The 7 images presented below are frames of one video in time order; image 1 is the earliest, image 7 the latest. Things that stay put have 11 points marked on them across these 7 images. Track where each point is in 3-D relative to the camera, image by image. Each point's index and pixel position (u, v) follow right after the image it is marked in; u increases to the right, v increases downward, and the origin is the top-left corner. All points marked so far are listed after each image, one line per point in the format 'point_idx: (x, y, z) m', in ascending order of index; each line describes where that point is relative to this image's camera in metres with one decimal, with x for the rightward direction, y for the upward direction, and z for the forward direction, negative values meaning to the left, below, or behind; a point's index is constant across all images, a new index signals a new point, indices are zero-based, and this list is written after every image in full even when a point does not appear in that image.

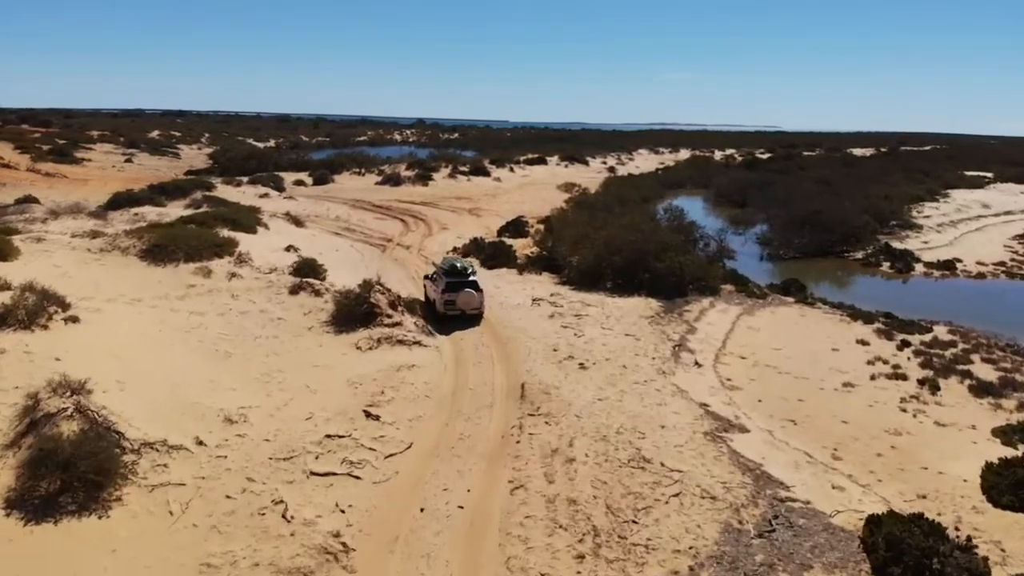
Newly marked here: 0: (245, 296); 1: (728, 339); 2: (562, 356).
0: (-5.6, -0.2, +17.1) m
1: (+4.8, -1.2, +18.3) m
2: (+0.9, -1.3, +15.3) m
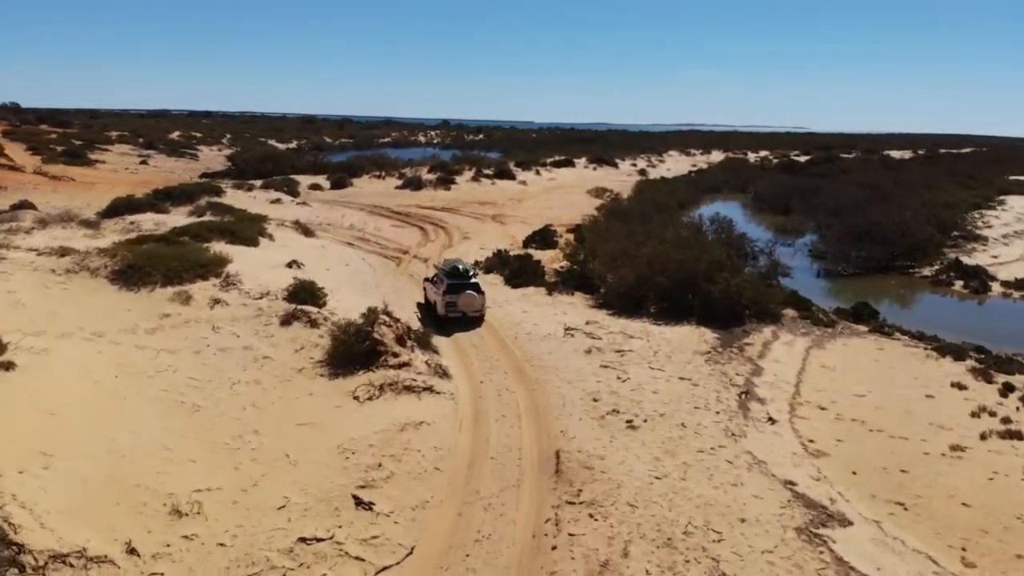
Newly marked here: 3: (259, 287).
0: (-5.0, -0.7, +14.5) m
1: (+5.4, -1.8, +15.4) m
2: (+1.4, -1.9, +12.5) m
3: (-5.1, 0.0, +16.5) m
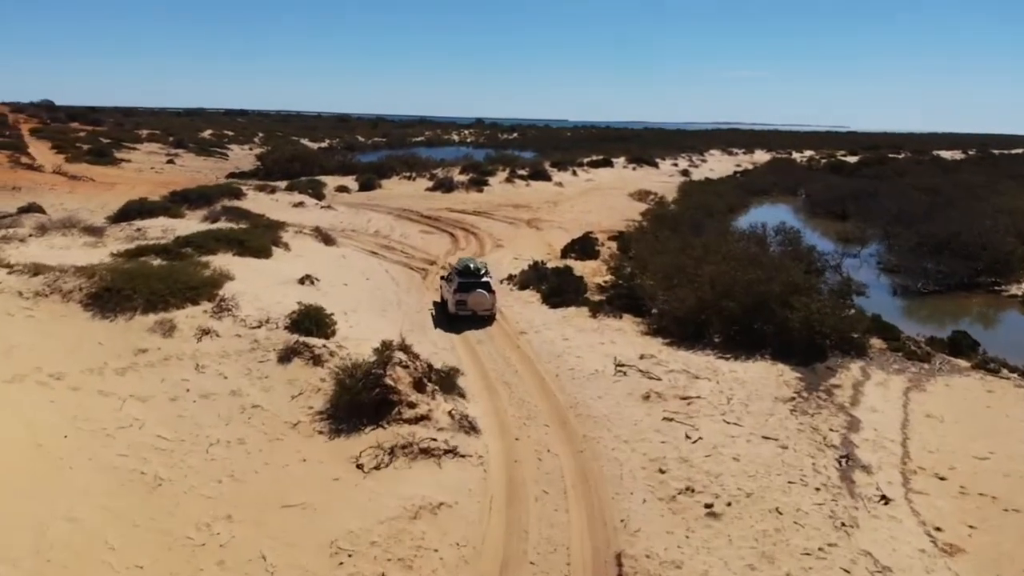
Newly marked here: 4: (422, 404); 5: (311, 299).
0: (-4.4, -1.2, +12.1) m
1: (+6.0, -2.3, +12.6) m
2: (+2.0, -2.4, +9.9) m
3: (-4.4, -0.4, +14.1) m
4: (-1.2, -1.6, +11.2) m
5: (-4.3, -0.2, +17.6) m
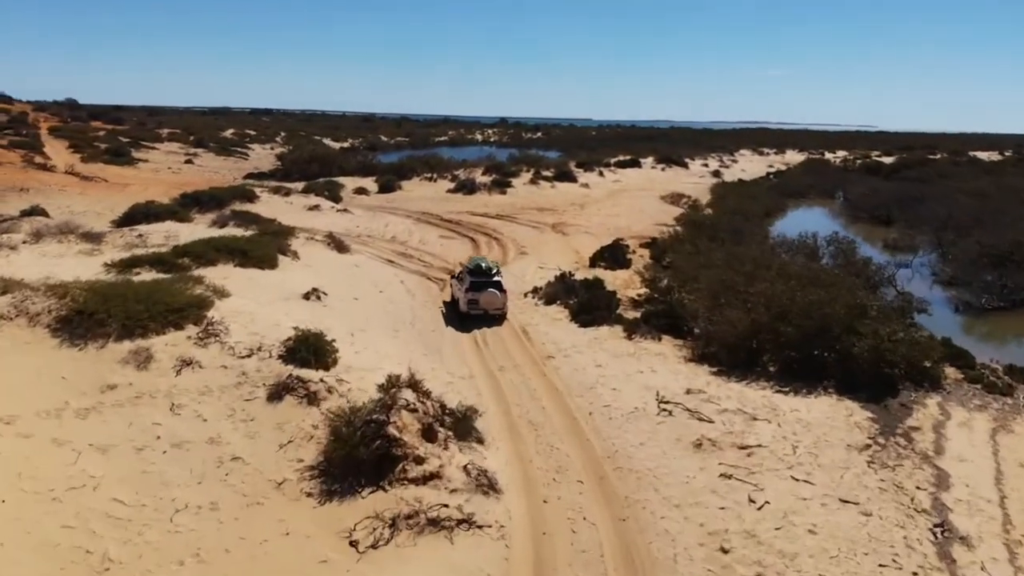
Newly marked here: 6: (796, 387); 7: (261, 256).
0: (-4.1, -1.5, +10.4) m
1: (+6.4, -2.7, +10.6) m
2: (+2.2, -2.8, +8.0) m
3: (-4.0, -0.8, +12.4) m
4: (-0.9, -1.9, +9.4) m
5: (-3.8, -0.5, +15.9) m
6: (+4.8, -1.7, +13.8) m
7: (-5.9, +0.7, +19.4) m
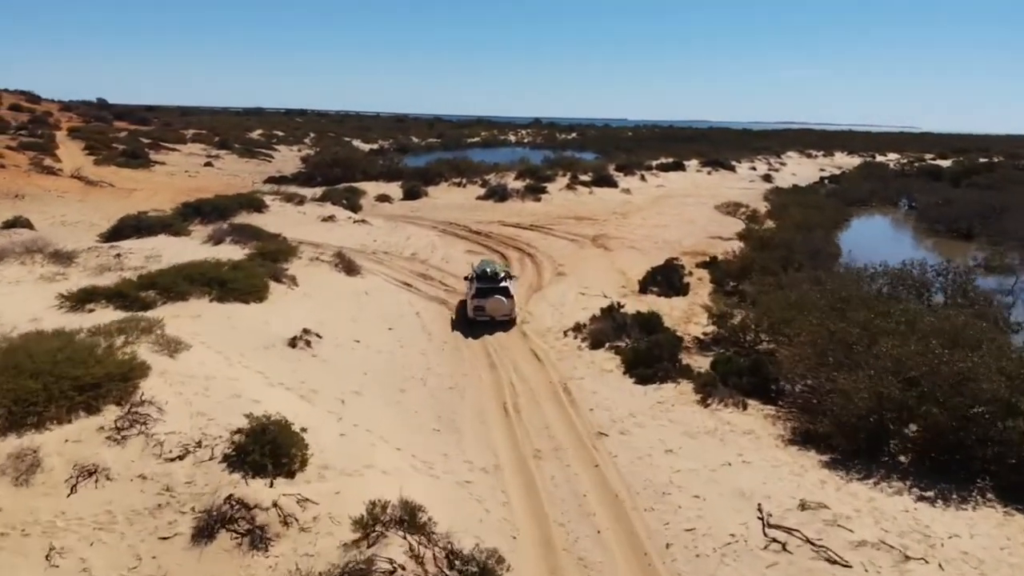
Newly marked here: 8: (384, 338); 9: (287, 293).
0: (-3.7, -2.3, +7.0) m
1: (+6.7, -3.6, +6.7) m
2: (+2.5, -3.6, +4.3) m
3: (-3.5, -1.5, +9.0) m
4: (-0.6, -2.7, +5.8) m
5: (-3.2, -1.3, +12.4) m
6: (+5.3, -2.5, +10.0) m
7: (-5.2, 0.0, +16.0) m
8: (-2.4, -1.0, +15.5) m
9: (-4.7, -0.1, +17.1) m
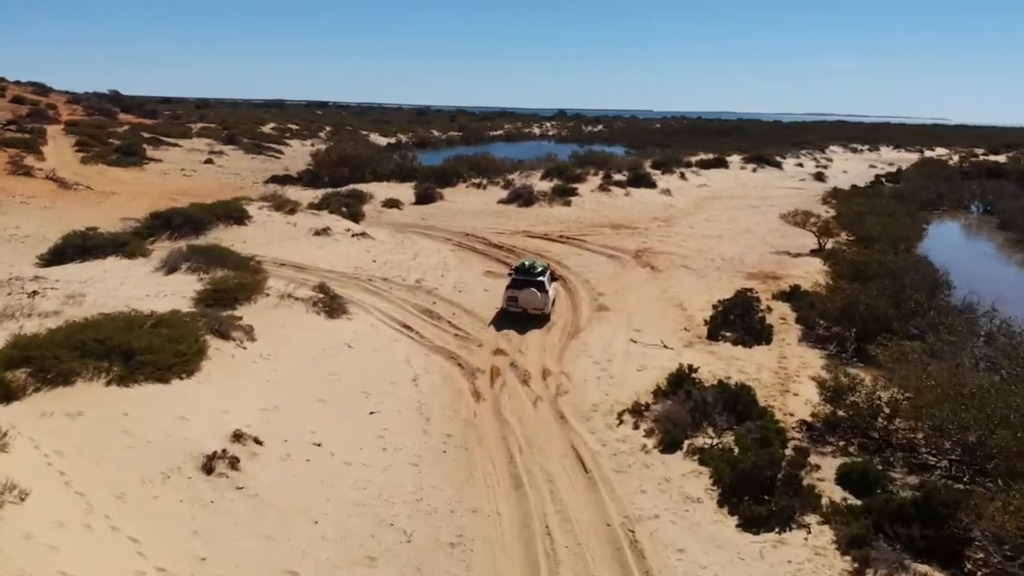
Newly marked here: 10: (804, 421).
0: (-3.5, -3.3, +2.3) m
1: (+6.9, -4.7, +1.8) m
2: (+2.6, -4.7, -0.5) m
3: (-3.3, -2.5, +4.3) m
4: (-0.4, -3.8, +1.1) m
5: (-2.8, -2.3, +7.7) m
6: (+5.6, -3.5, +5.1) m
7: (-4.7, -0.9, +11.4) m
8: (-2.0, -1.9, +10.8) m
9: (-4.2, -1.1, +12.5) m
10: (+4.4, -2.0, +12.4) m
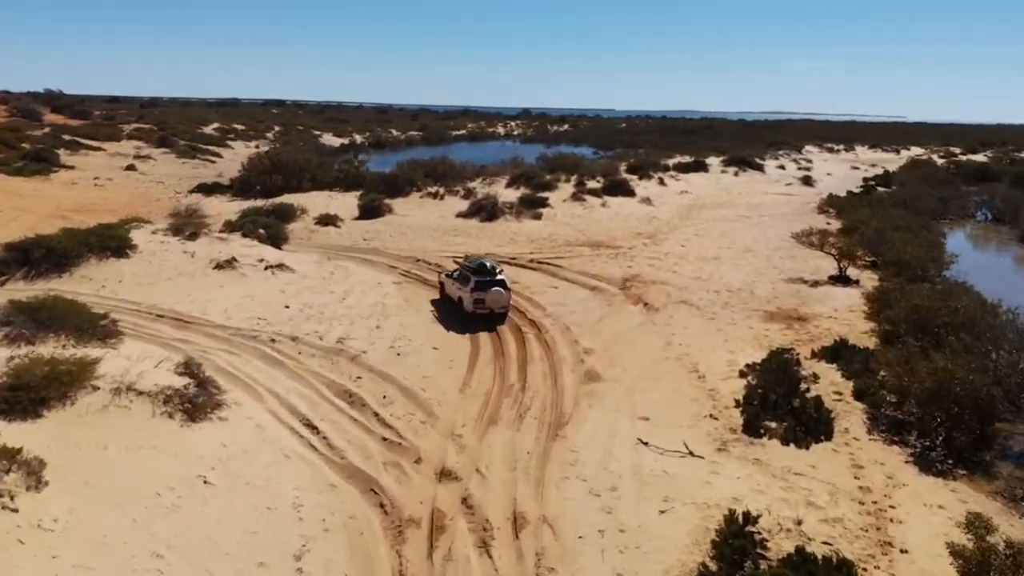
0: (-3.5, -4.4, -2.8) m
1: (+6.9, -5.7, -2.9) m
2: (+2.7, -5.7, -5.4) m
3: (-3.4, -3.7, -0.8) m
4: (-0.4, -4.9, -3.9) m
5: (-3.1, -3.4, +2.6) m
6: (+5.4, -4.6, +0.3) m
7: (-5.1, -2.1, +6.2) m
8: (-2.3, -3.1, +5.8) m
9: (-4.7, -2.2, +7.3) m
10: (+4.0, -3.0, +7.6) m
